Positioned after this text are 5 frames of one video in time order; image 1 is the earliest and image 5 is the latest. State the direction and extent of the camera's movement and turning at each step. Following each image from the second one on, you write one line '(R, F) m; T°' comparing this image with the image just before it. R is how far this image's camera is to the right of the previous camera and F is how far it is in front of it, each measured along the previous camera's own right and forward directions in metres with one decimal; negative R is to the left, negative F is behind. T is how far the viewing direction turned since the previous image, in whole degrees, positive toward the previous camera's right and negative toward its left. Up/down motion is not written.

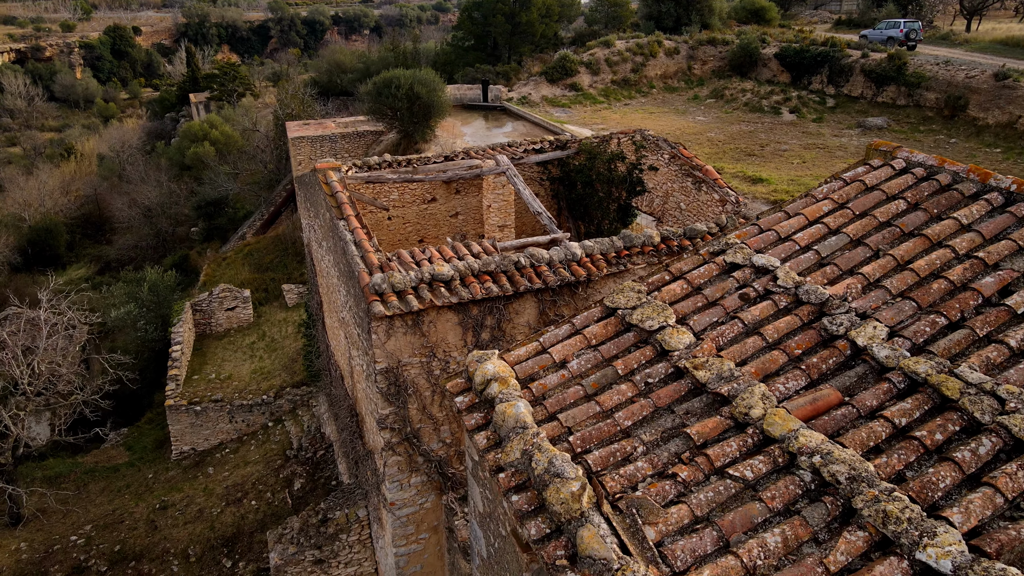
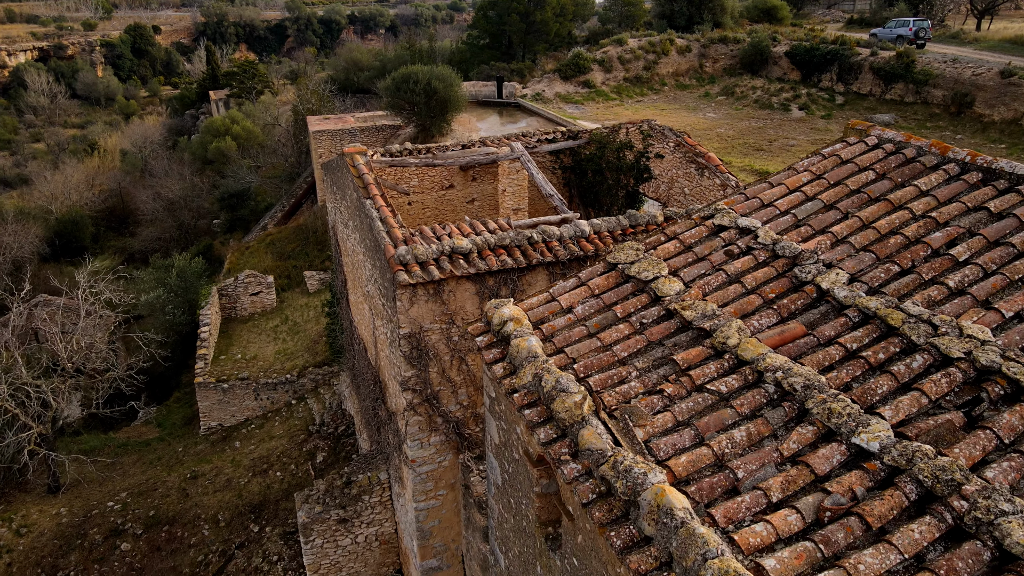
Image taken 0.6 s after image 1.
(0.0, -0.5) m; -1°
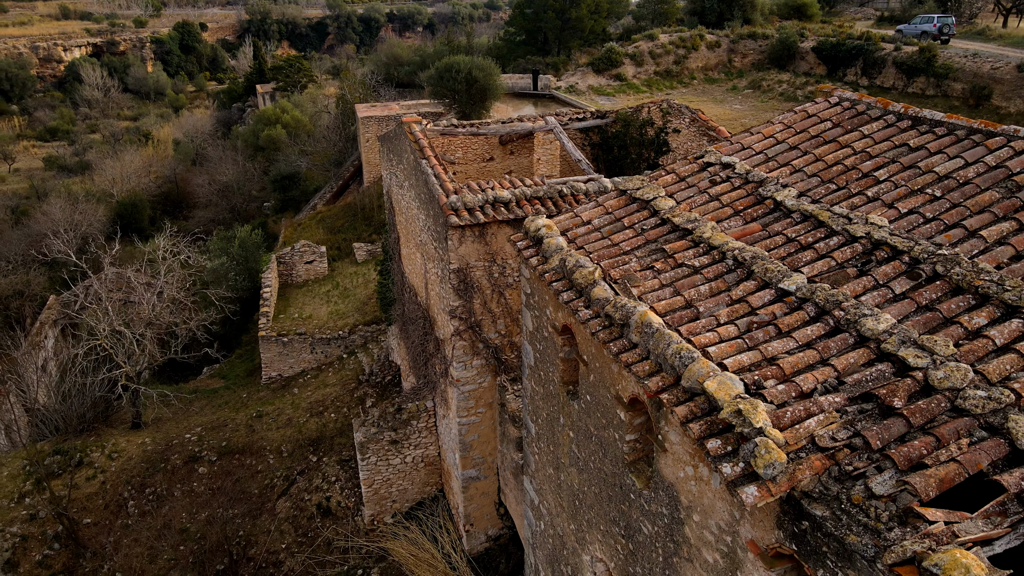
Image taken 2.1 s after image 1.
(0.0, -1.3) m; -2°
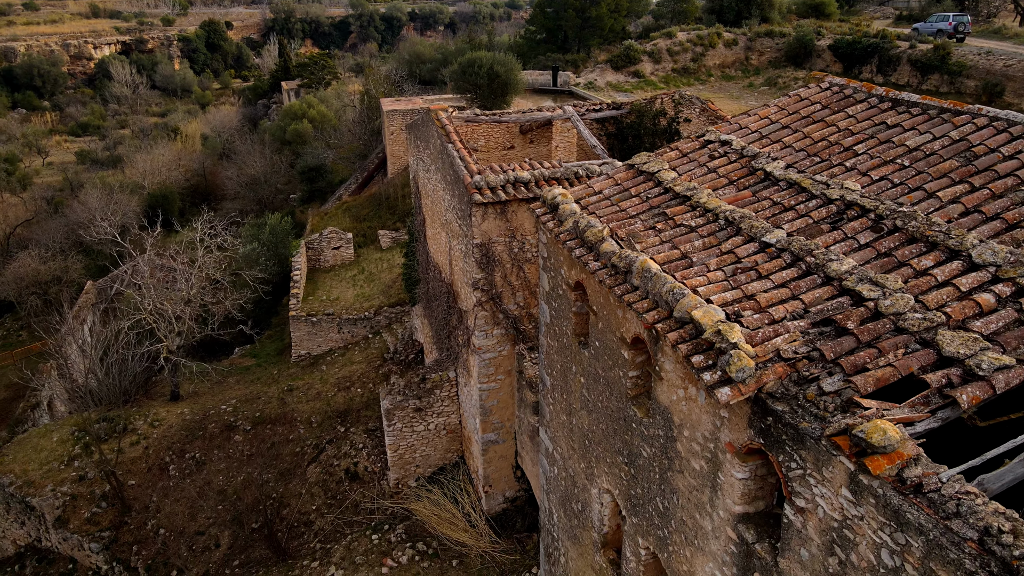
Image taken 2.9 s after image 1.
(0.0, -0.7) m; -1°
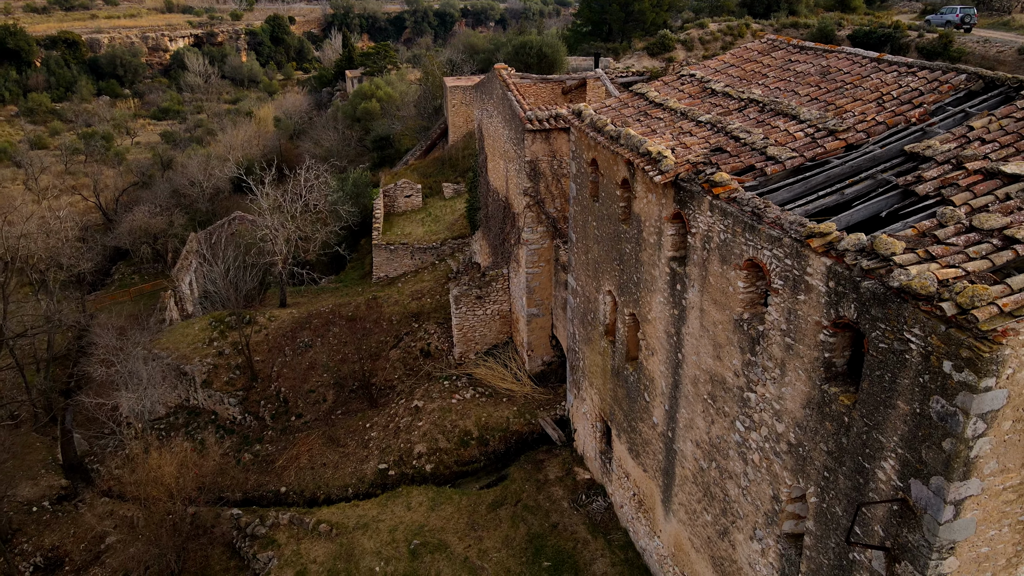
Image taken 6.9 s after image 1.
(+0.1, -3.4) m; -3°
